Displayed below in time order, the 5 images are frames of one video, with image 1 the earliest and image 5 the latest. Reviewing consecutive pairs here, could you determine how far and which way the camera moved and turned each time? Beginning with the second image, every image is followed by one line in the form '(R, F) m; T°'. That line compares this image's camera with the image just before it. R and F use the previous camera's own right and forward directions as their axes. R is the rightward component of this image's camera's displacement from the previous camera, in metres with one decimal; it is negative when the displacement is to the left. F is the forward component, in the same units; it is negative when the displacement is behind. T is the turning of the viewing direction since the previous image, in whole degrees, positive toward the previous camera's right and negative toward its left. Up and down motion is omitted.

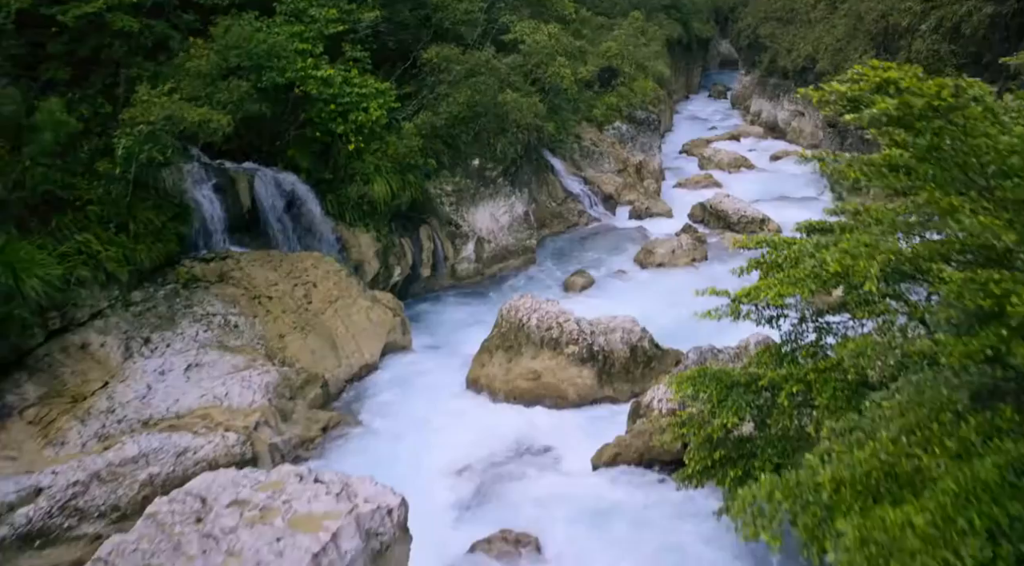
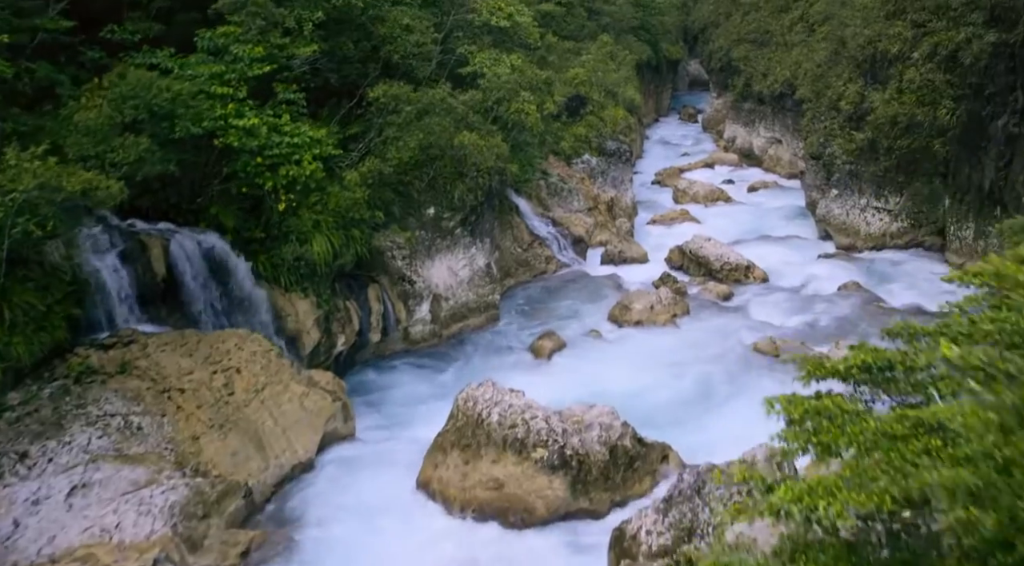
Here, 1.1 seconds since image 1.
(+0.2, +1.8) m; +2°
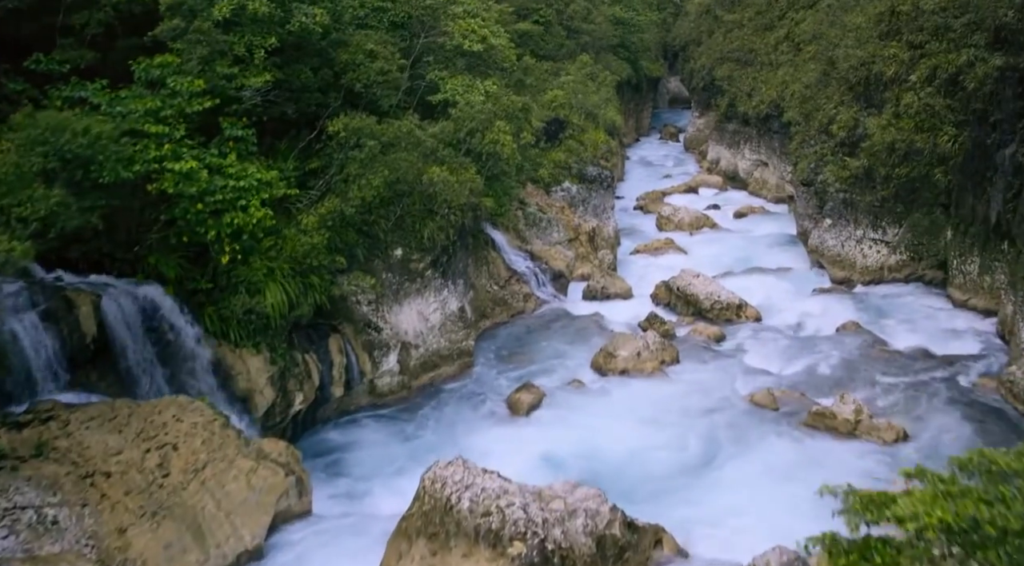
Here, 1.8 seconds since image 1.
(+0.1, +1.2) m; +1°
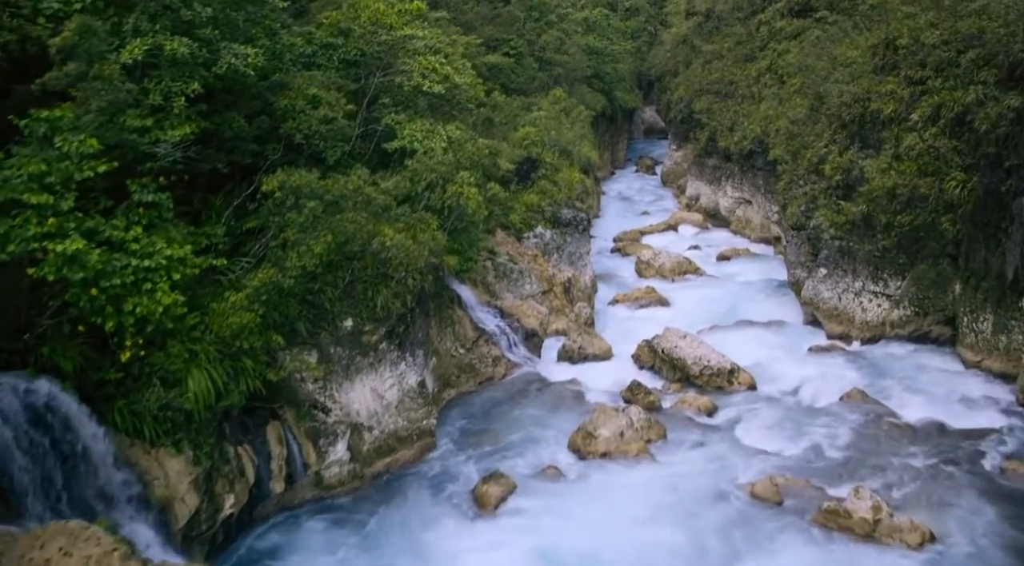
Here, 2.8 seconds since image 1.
(+0.2, +1.7) m; +2°
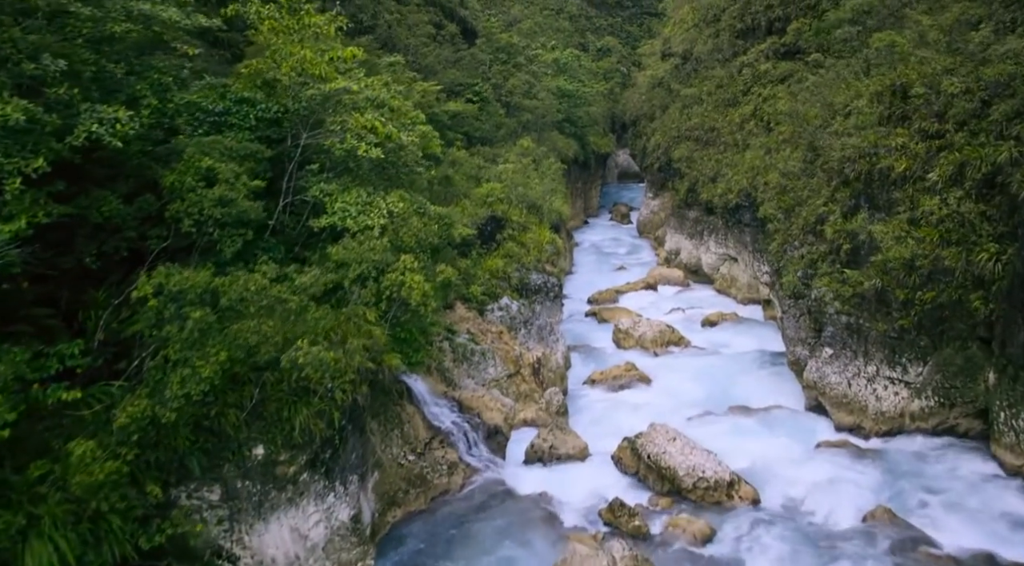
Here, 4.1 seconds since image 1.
(+0.3, +2.4) m; +2°
